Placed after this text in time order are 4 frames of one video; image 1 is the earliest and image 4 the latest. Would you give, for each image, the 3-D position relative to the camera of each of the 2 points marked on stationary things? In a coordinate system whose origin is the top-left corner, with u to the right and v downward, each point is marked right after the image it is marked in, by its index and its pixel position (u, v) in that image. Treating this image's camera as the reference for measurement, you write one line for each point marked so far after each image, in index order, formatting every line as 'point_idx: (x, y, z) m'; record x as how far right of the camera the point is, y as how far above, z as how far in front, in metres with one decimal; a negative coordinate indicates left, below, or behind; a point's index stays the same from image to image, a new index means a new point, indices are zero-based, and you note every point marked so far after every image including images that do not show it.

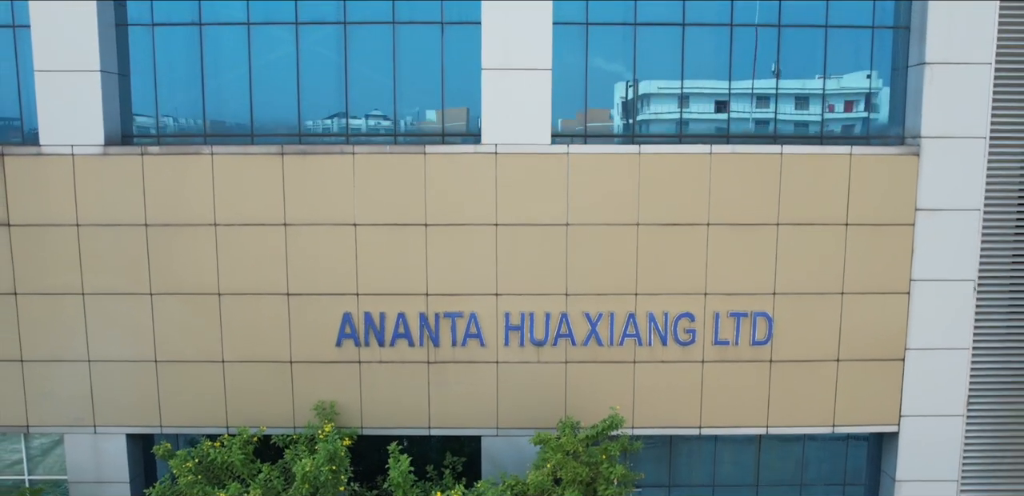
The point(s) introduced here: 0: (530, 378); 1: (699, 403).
0: (+0.2, -1.4, +8.6) m
1: (+2.1, -1.7, +8.7) m
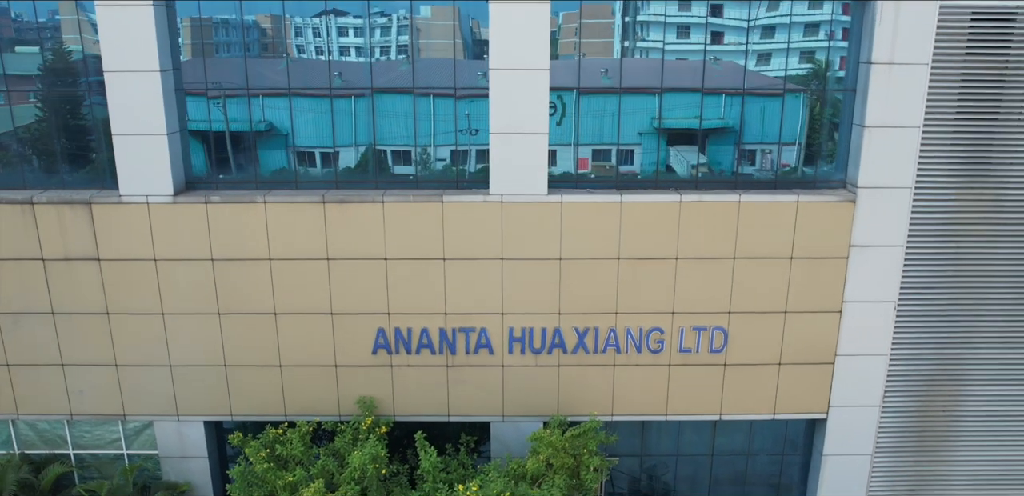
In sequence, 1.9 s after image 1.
0: (+0.2, -1.8, +10.6) m
1: (+2.1, -2.1, +10.7) m
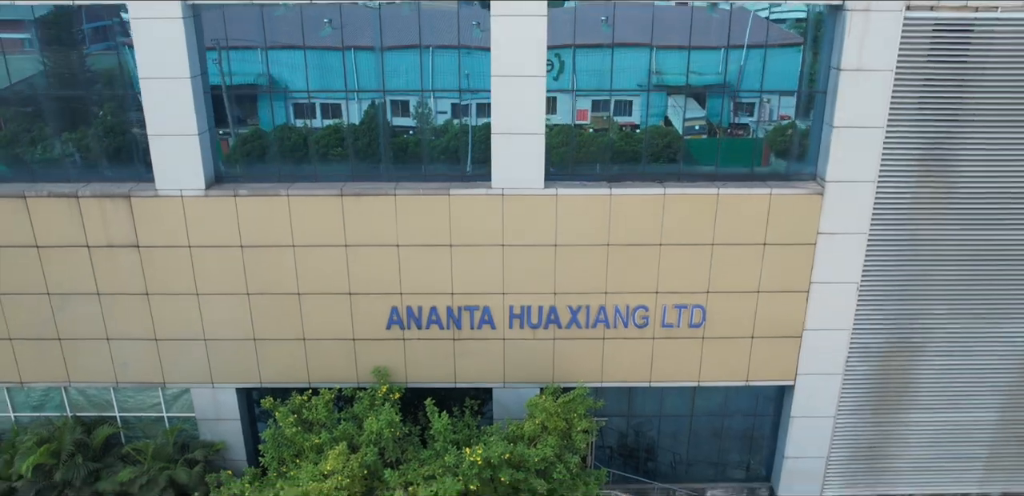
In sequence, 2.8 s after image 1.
0: (+0.2, -1.5, +11.8) m
1: (+2.1, -1.8, +11.9) m
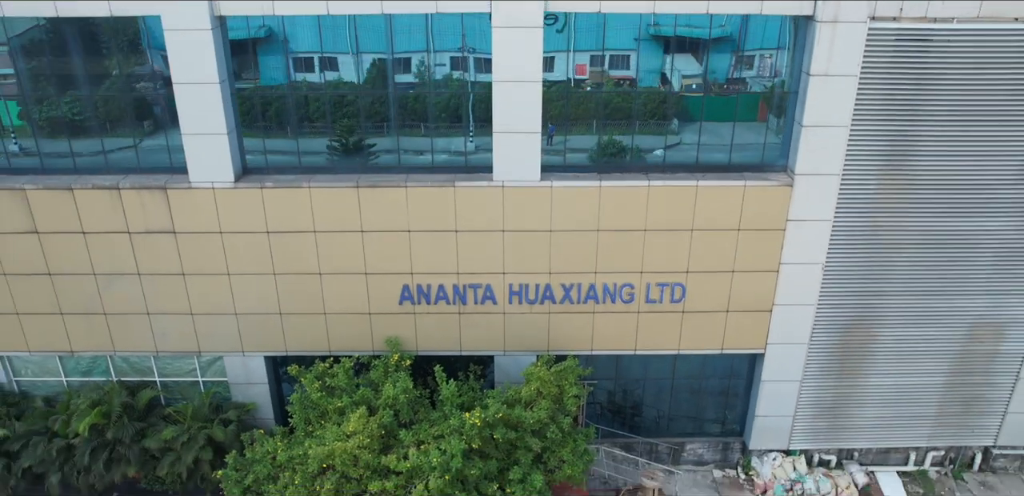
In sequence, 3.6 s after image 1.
0: (+0.2, -1.3, +13.2) m
1: (+2.1, -1.5, +13.3) m
